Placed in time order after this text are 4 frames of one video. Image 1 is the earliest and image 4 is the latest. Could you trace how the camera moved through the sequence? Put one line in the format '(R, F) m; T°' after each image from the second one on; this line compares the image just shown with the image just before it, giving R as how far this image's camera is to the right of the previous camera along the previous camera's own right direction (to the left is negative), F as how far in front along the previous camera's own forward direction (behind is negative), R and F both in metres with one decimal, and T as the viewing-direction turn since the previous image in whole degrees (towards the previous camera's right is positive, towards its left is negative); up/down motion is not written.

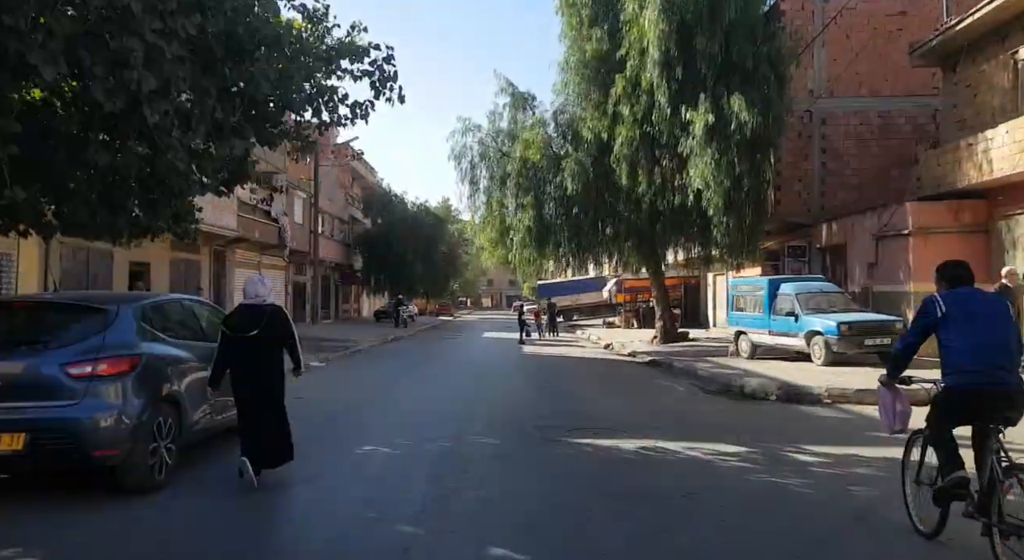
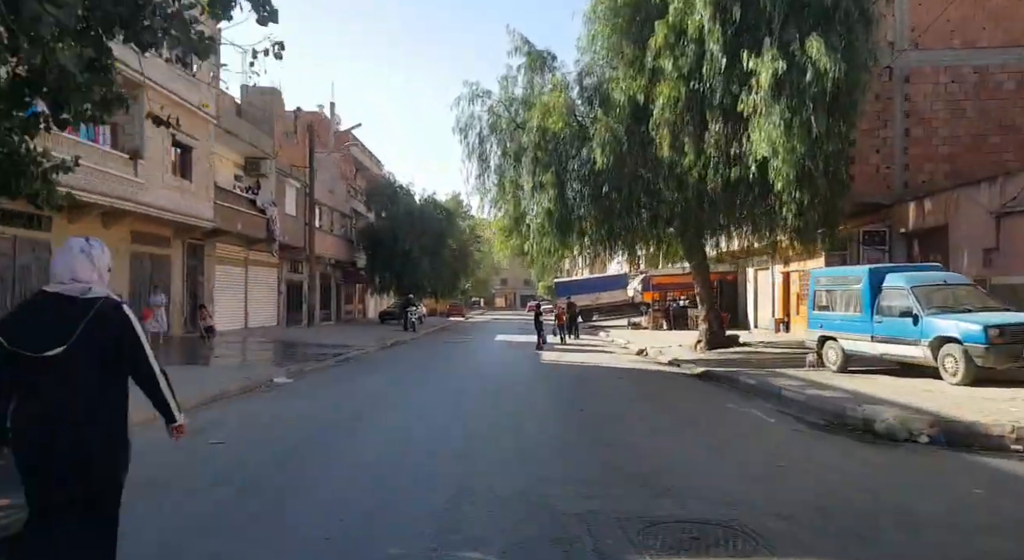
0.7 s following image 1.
(-0.1, +3.8) m; -1°
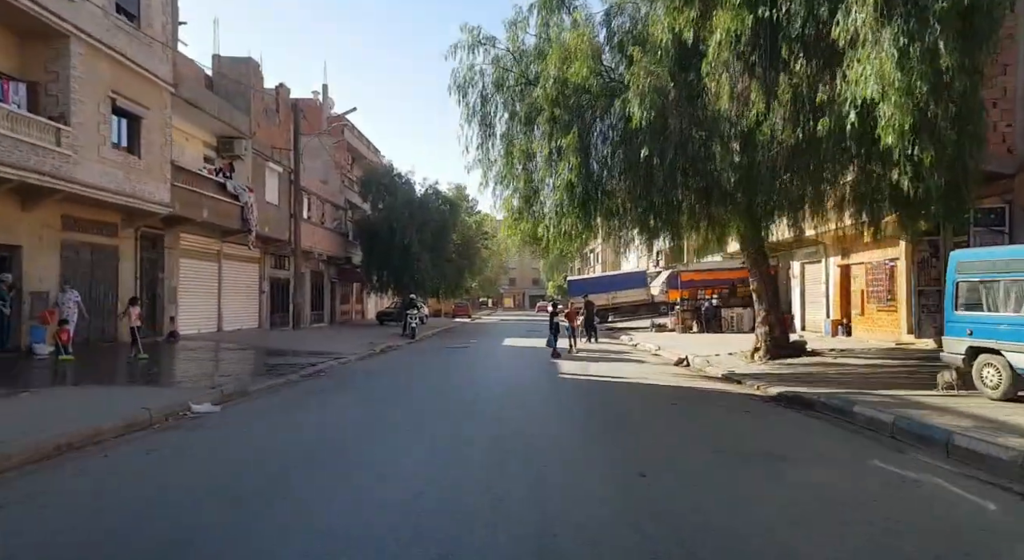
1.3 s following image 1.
(-0.1, +4.1) m; -1°
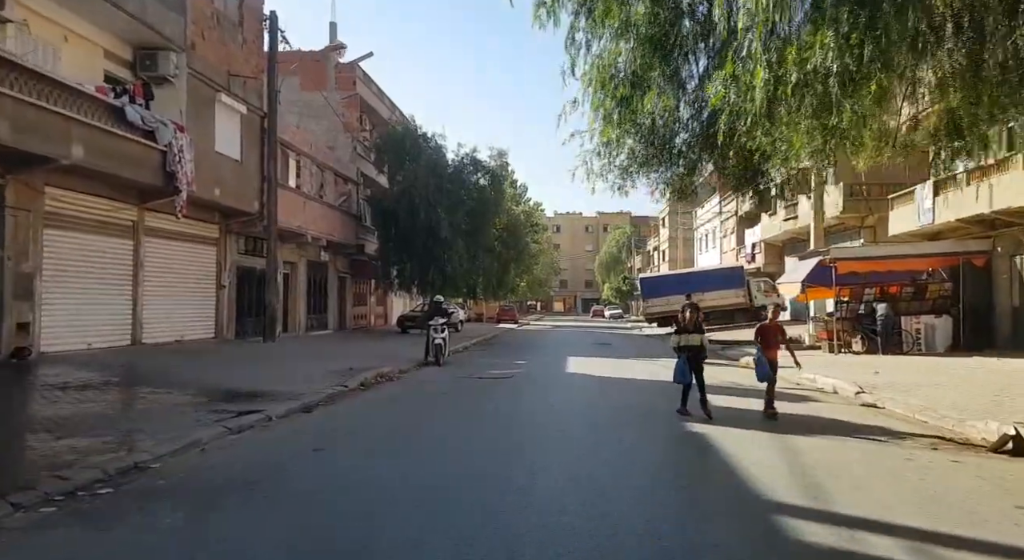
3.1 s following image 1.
(-0.5, +10.3) m; -4°
